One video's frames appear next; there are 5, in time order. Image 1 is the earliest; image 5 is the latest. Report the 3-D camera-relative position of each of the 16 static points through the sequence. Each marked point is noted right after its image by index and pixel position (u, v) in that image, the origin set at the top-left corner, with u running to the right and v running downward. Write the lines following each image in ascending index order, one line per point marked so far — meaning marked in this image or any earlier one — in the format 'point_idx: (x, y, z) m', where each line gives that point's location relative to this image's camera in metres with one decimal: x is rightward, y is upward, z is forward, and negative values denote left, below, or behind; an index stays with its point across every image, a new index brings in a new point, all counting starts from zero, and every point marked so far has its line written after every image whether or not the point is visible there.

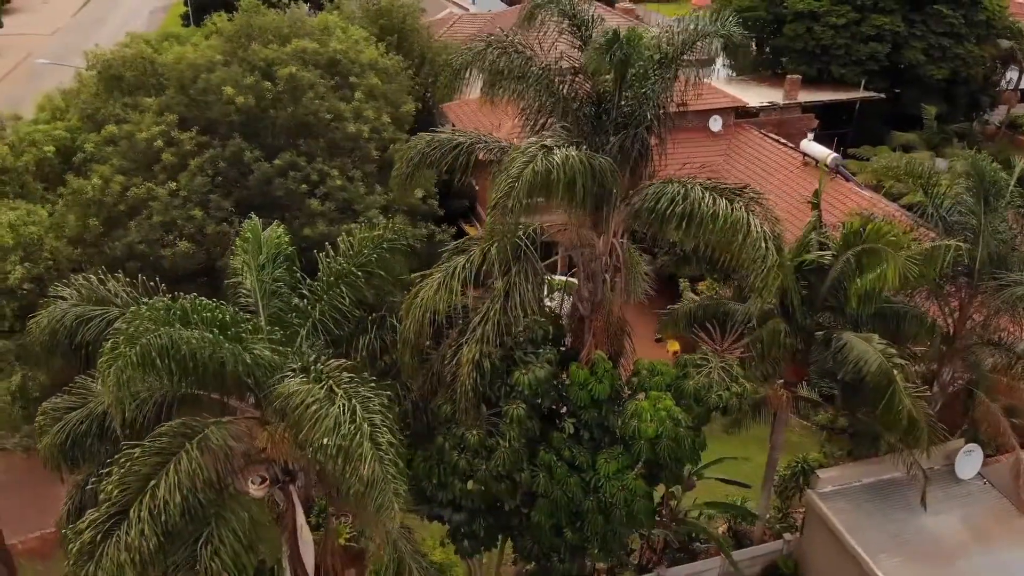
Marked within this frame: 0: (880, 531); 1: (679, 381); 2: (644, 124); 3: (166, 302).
0: (+6.1, -4.0, +12.8) m
1: (+2.2, -1.3, +10.6) m
2: (+1.6, +2.1, +9.9) m
3: (-4.0, -0.2, +8.7) m
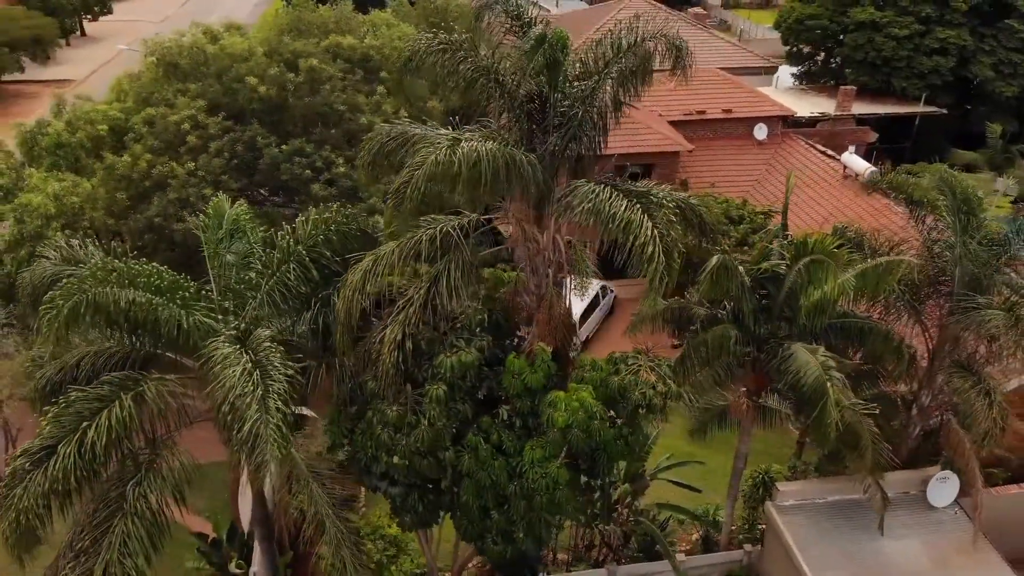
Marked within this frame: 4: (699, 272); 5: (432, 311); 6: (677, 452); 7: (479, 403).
0: (+5.2, -4.2, +12.6) m
1: (+1.3, -1.2, +10.9) m
2: (+0.8, +2.2, +10.2) m
3: (-5.0, +0.3, +9.7) m
4: (+2.6, +0.3, +11.5) m
5: (-1.1, -0.3, +10.1) m
6: (+3.0, -3.6, +17.8) m
7: (-0.4, -1.7, +11.1) m
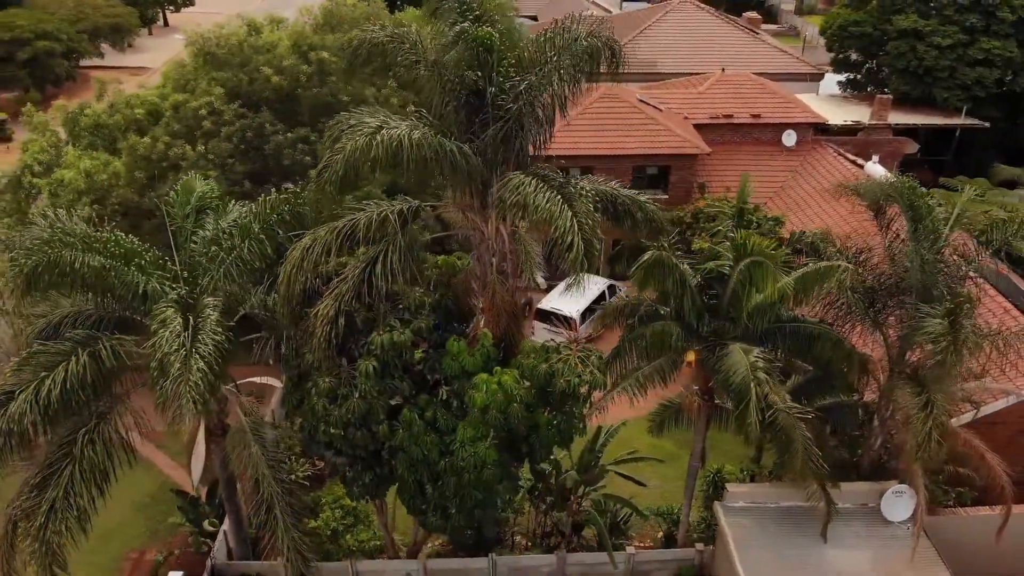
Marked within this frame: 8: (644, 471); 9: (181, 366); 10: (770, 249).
0: (+4.2, -4.3, +12.6) m
1: (+0.4, -1.1, +11.2) m
2: (0.0, +2.3, +10.6) m
3: (-5.9, +0.8, +10.6) m
4: (+1.8, +0.3, +11.7) m
5: (-2.0, -0.1, +10.7) m
6: (+2.6, -3.6, +18.0) m
7: (-1.4, -1.4, +11.6) m
8: (+2.8, -4.0, +17.2) m
9: (-3.9, -0.9, +9.3) m
10: (+4.0, +0.5, +11.6) m
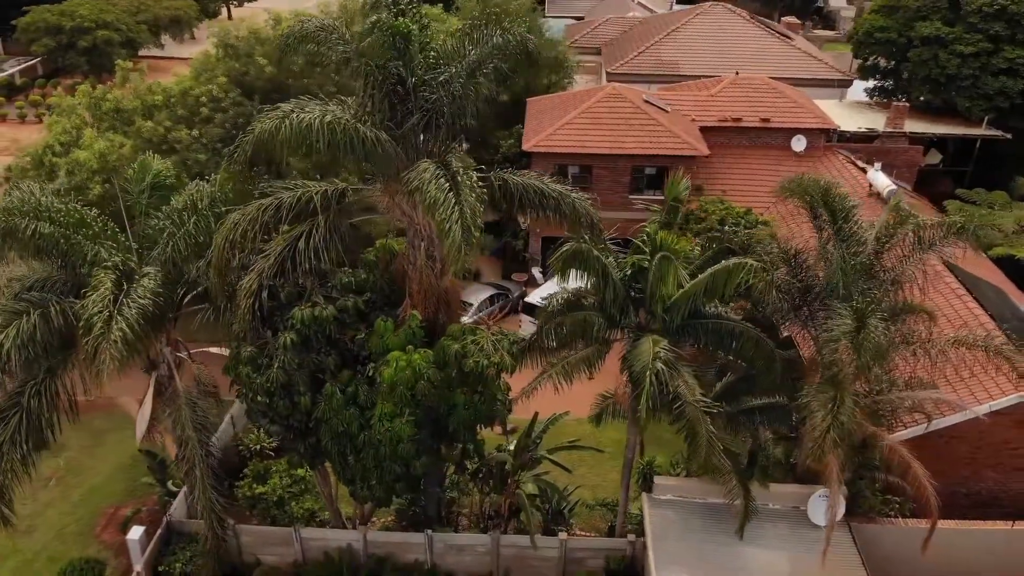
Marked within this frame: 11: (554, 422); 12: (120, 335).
0: (+2.9, -4.2, +12.8) m
1: (-0.9, -0.9, +11.7) m
2: (-1.1, +2.6, +11.1) m
3: (-7.1, +1.3, +11.6) m
4: (+0.7, +0.5, +12.1) m
5: (-3.2, +0.3, +11.4) m
6: (+1.8, -3.5, +18.3) m
7: (-2.6, -1.1, +12.3) m
8: (+1.9, -3.9, +17.5) m
9: (-5.3, -0.5, +10.1) m
10: (+2.8, +0.6, +11.8) m
11: (+0.8, -2.5, +14.7) m
12: (-5.1, -0.6, +10.2) m
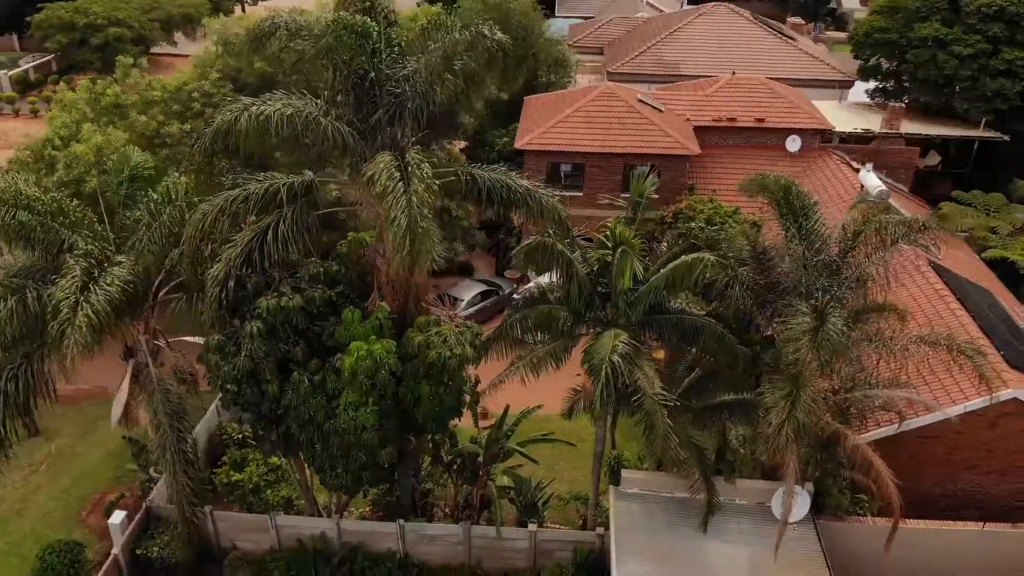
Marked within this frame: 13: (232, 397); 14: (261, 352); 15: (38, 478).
0: (+2.3, -4.2, +12.9) m
1: (-1.4, -0.8, +11.9) m
2: (-1.7, +2.7, +11.3) m
3: (-7.6, +1.5, +11.9) m
4: (+0.2, +0.6, +12.2) m
5: (-3.8, +0.4, +11.6) m
6: (+1.3, -3.4, +18.5) m
7: (-3.1, -1.0, +12.5) m
8: (+1.4, -3.9, +17.6) m
9: (-5.9, -0.3, +10.4) m
10: (+2.3, +0.7, +12.0) m
11: (+0.3, -2.4, +14.8) m
12: (-5.7, -0.4, +10.5) m
13: (-4.4, -1.7, +12.3) m
14: (-3.8, -1.0, +11.8) m
15: (-10.7, -4.3, +17.6) m
